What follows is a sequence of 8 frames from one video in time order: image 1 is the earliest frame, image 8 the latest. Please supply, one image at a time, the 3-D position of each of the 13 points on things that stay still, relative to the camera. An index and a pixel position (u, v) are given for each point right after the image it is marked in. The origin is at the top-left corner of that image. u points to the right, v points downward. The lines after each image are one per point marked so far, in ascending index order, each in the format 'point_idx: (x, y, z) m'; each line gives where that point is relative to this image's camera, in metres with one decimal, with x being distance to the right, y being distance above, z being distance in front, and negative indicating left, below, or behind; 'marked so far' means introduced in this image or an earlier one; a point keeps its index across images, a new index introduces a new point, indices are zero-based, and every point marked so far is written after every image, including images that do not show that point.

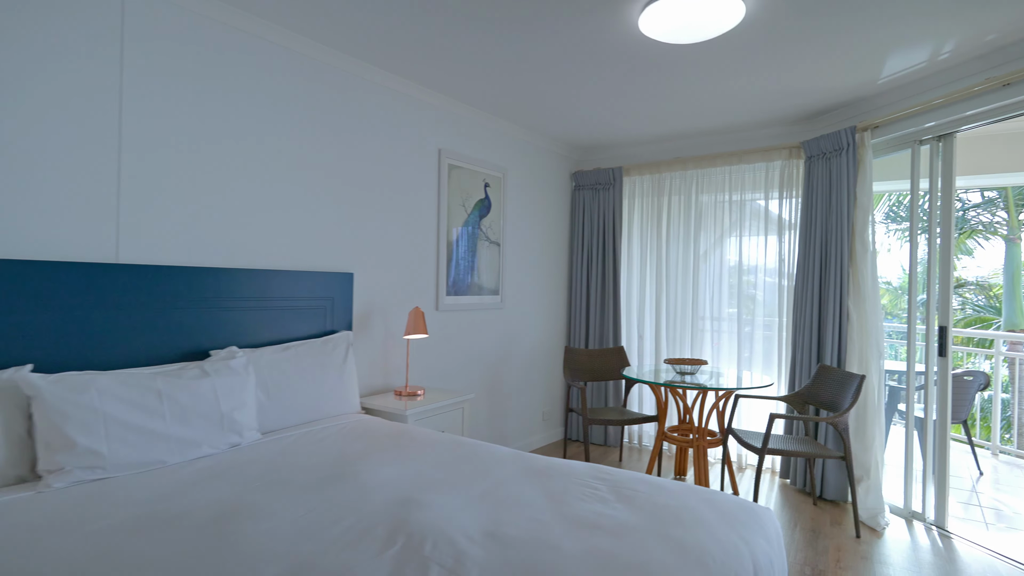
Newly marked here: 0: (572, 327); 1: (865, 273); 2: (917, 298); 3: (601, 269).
0: (+0.5, -0.3, +4.3) m
1: (+2.0, +0.1, +3.1) m
2: (+2.1, 0.0, +2.9) m
3: (+0.7, +0.2, +4.2) m
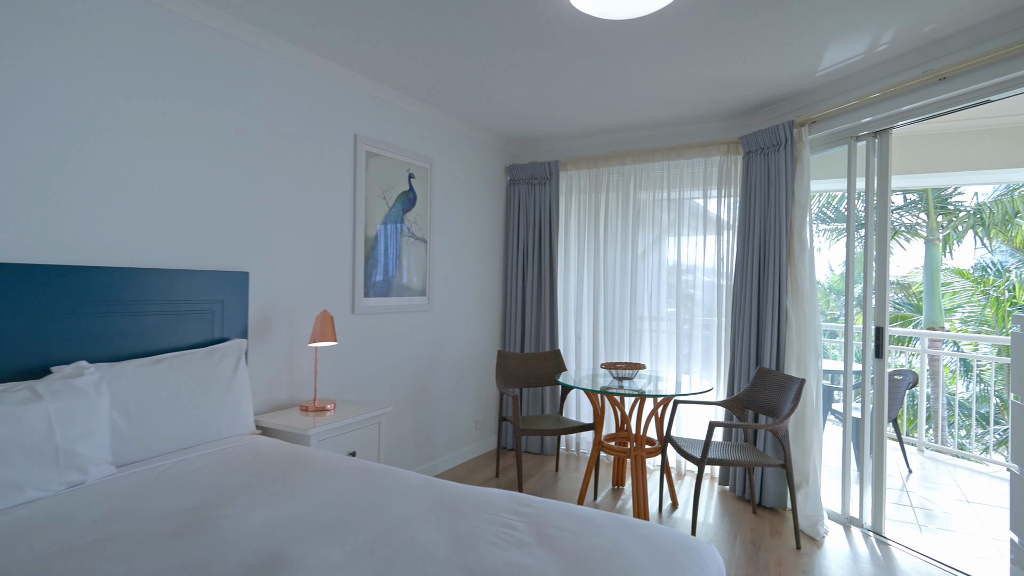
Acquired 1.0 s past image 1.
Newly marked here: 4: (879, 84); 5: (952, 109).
0: (0.0, -0.3, +4.1) m
1: (+1.6, +0.1, +3.0) m
2: (+1.7, 0.0, +2.8) m
3: (+0.2, +0.2, +4.0) m
4: (+1.7, +1.0, +2.6) m
5: (+1.9, +0.8, +2.4) m
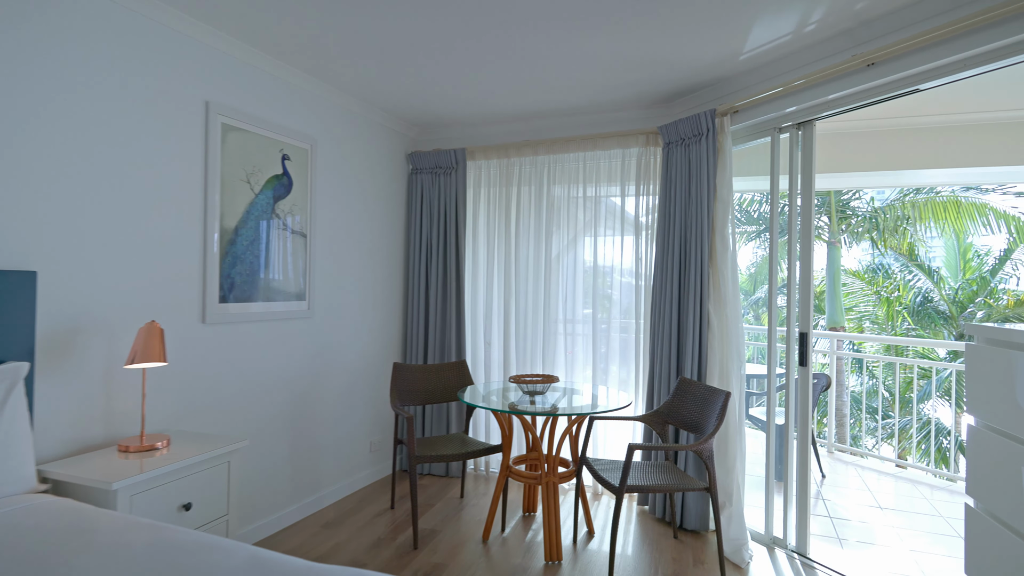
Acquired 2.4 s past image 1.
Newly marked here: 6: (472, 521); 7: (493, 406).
0: (-0.7, -0.3, +3.7) m
1: (+1.1, +0.1, +2.8) m
2: (+1.3, 0.0, +2.7) m
3: (-0.5, +0.1, +3.6) m
4: (+1.3, +0.9, +2.4) m
5: (+1.5, +0.8, +2.2) m
6: (-0.2, -1.2, +2.9) m
7: (-0.1, -0.6, +2.6) m
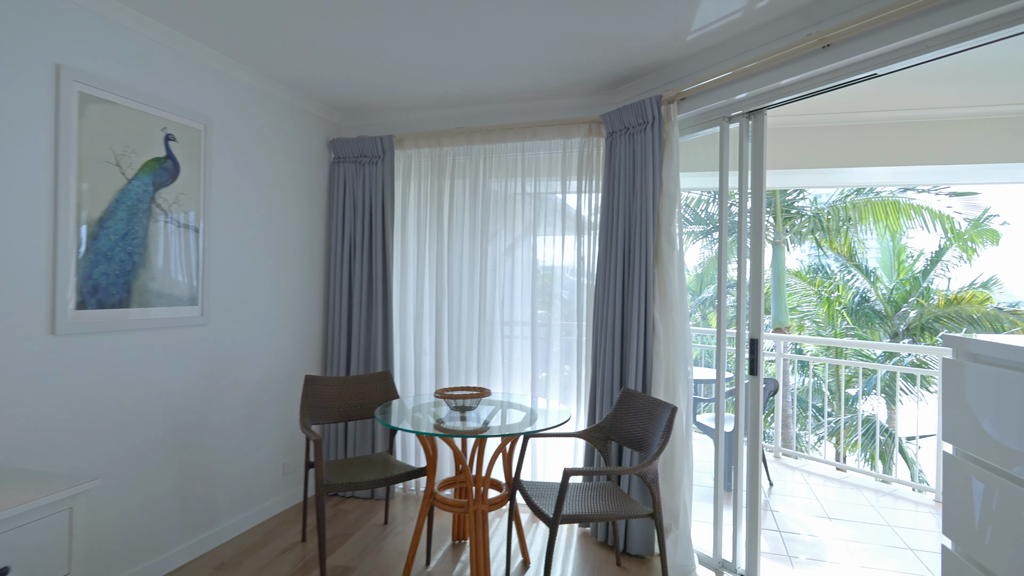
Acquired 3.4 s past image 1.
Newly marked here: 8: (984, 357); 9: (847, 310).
0: (-1.1, -0.3, +3.3) m
1: (+0.7, +0.1, +2.6) m
2: (+0.9, 0.0, +2.5) m
3: (-0.8, +0.1, +3.2) m
4: (+1.0, +0.9, +2.2) m
5: (+1.2, +0.7, +2.0) m
6: (-0.5, -1.2, +2.5) m
7: (-0.4, -0.6, +2.3) m
8: (+1.0, -0.2, +1.3) m
9: (+3.5, -0.2, +5.8) m
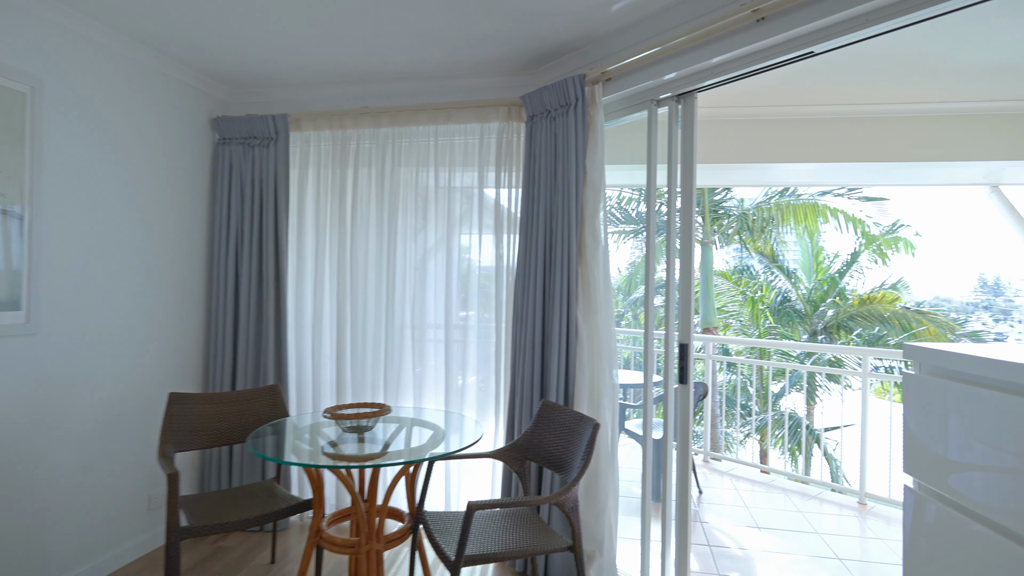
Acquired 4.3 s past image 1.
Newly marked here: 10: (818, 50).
0: (-1.5, -0.3, +2.8) m
1: (+0.4, +0.1, +2.3) m
2: (+0.6, 0.0, +2.2) m
3: (-1.3, +0.1, +2.8) m
4: (+0.6, +0.9, +2.0) m
5: (+0.9, +0.7, +1.8) m
6: (-0.9, -1.2, +2.2) m
7: (-0.7, -0.6, +1.9) m
8: (+0.8, -0.2, +1.1) m
9: (+2.7, -0.2, +5.8) m
10: (+1.0, +0.7, +1.8) m
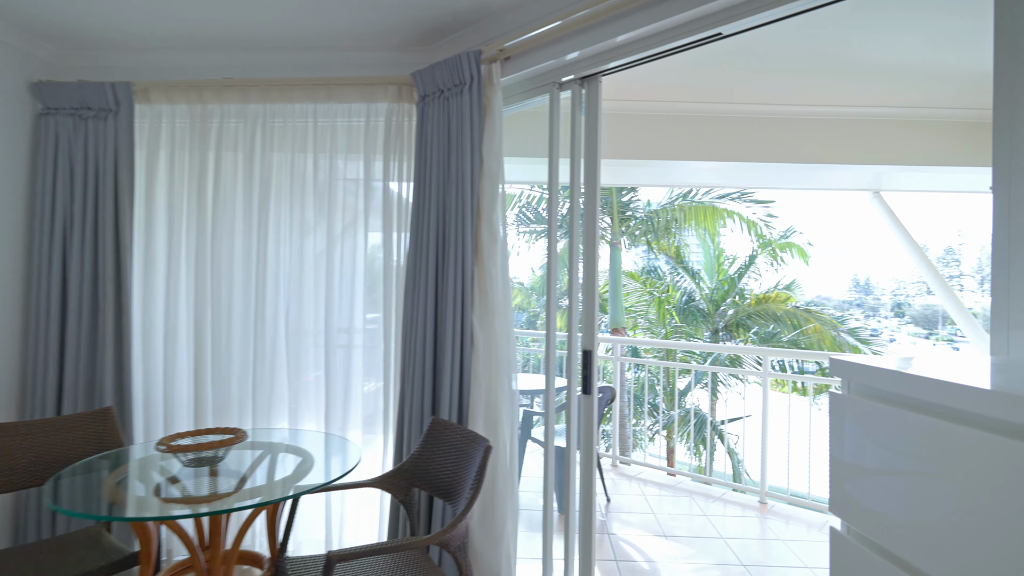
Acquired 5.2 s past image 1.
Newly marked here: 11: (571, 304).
0: (-2.0, -0.3, +2.3) m
1: (-0.1, +0.1, +2.1) m
2: (+0.2, -0.1, +2.0) m
3: (-1.8, +0.1, +2.3) m
4: (+0.2, +0.9, +1.8) m
5: (+0.5, +0.7, +1.7) m
6: (-1.3, -1.2, +1.7) m
7: (-1.1, -0.6, +1.5) m
8: (+0.6, -0.2, +0.9) m
9: (+1.7, -0.2, +5.9) m
10: (+0.6, +0.7, +1.6) m
11: (+0.2, -0.1, +2.0) m
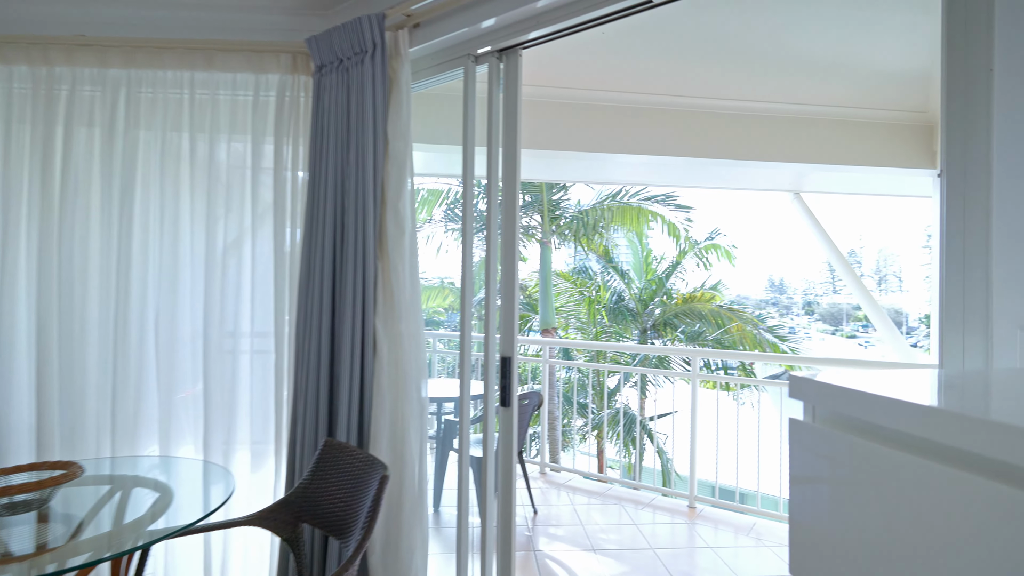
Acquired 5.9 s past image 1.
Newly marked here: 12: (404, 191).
0: (-2.3, -0.3, +1.8) m
1: (-0.4, +0.1, +1.8) m
2: (-0.1, 0.0, +1.8) m
3: (-2.1, +0.1, +1.9) m
4: (0.0, +0.9, +1.6) m
5: (+0.2, +0.7, +1.5) m
6: (-1.5, -1.2, +1.3) m
7: (-1.3, -0.6, +1.2) m
8: (+0.4, -0.2, +0.7) m
9: (+1.0, -0.2, +5.8) m
10: (+0.4, +0.7, +1.4) m
11: (-0.1, -0.1, +1.7) m
12: (-0.4, +0.3, +1.8) m
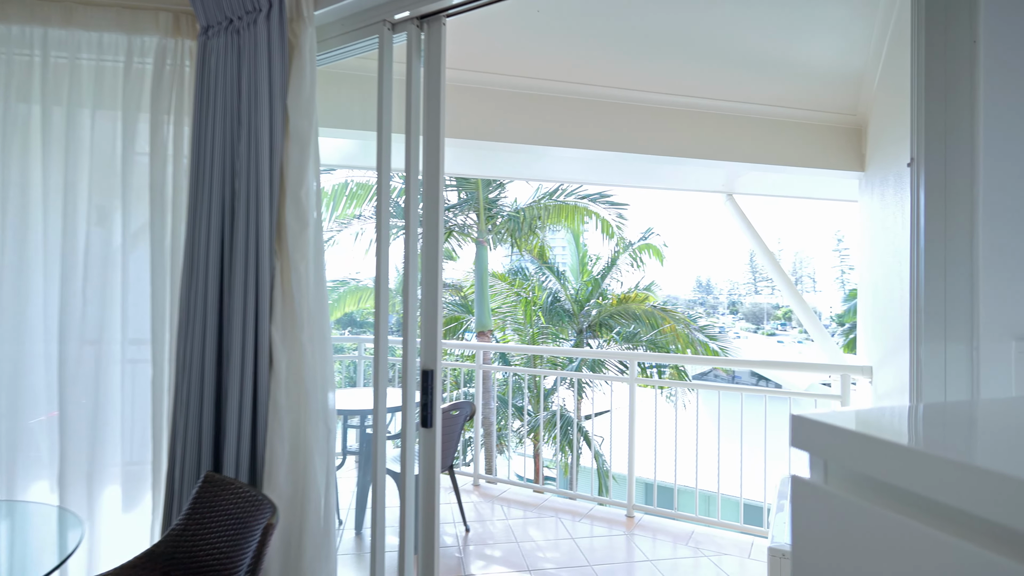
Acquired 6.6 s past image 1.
0: (-2.5, -0.3, +1.3) m
1: (-0.6, +0.1, +1.6) m
2: (-0.3, -0.1, +1.6) m
3: (-2.3, +0.1, +1.4) m
4: (-0.2, +0.9, +1.4) m
5: (+0.1, +0.7, +1.3) m
6: (-1.7, -1.2, +0.9) m
7: (-1.4, -0.6, +0.8) m
8: (+0.3, -0.2, +0.6) m
9: (+0.3, -0.2, +5.7) m
10: (+0.2, +0.7, +1.3) m
11: (-0.3, -0.1, +1.5) m
12: (-0.6, +0.3, +1.6) m
